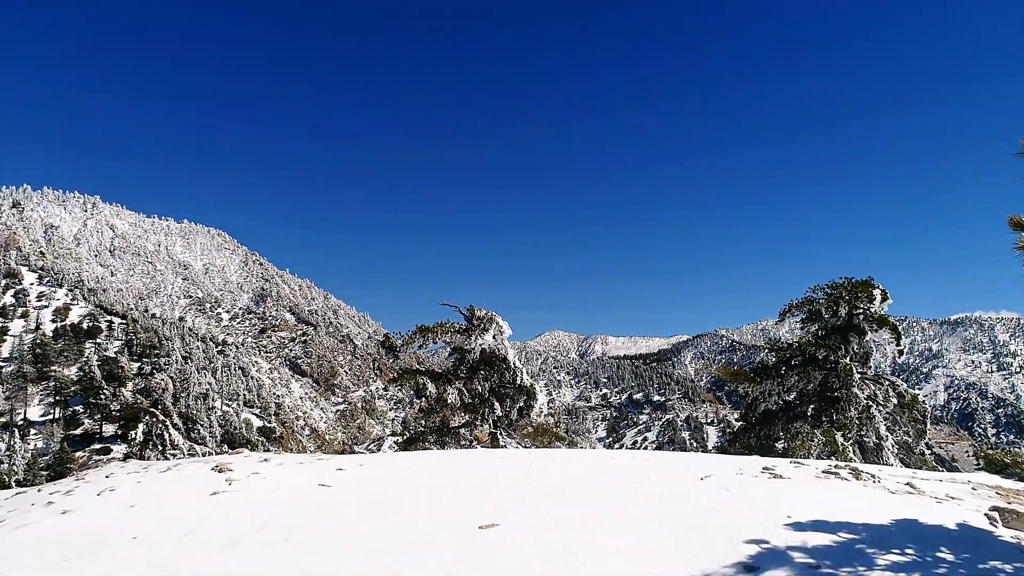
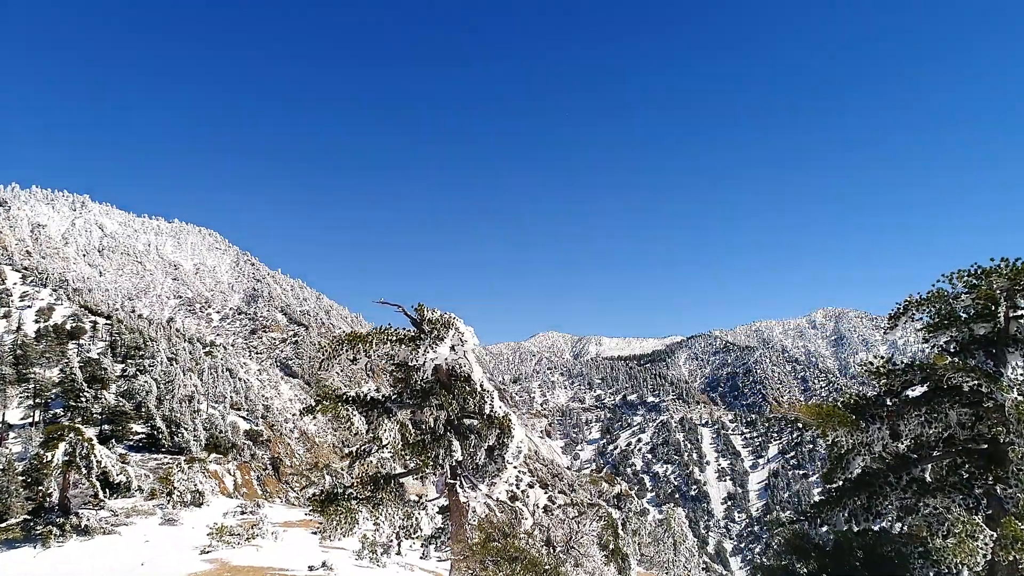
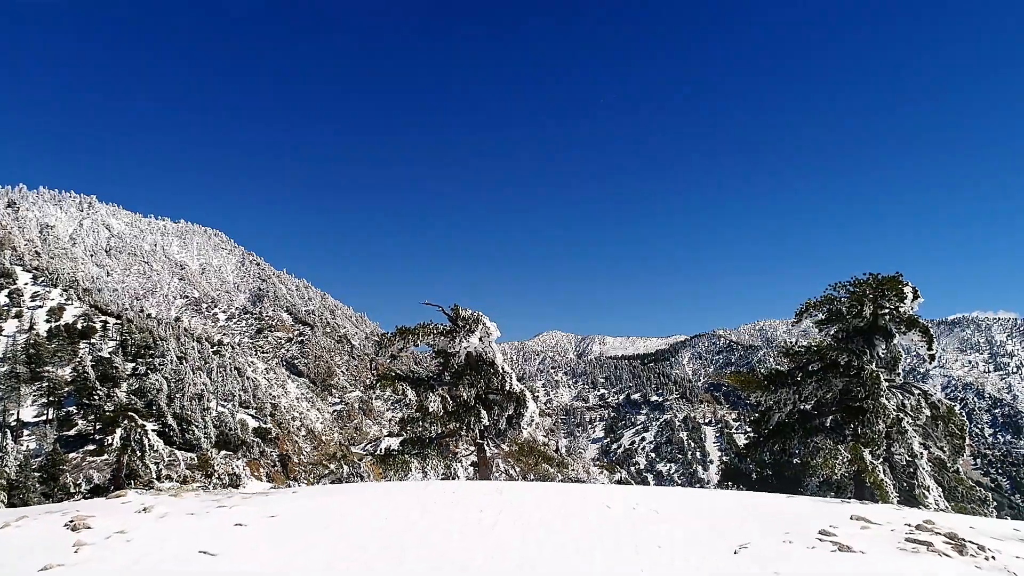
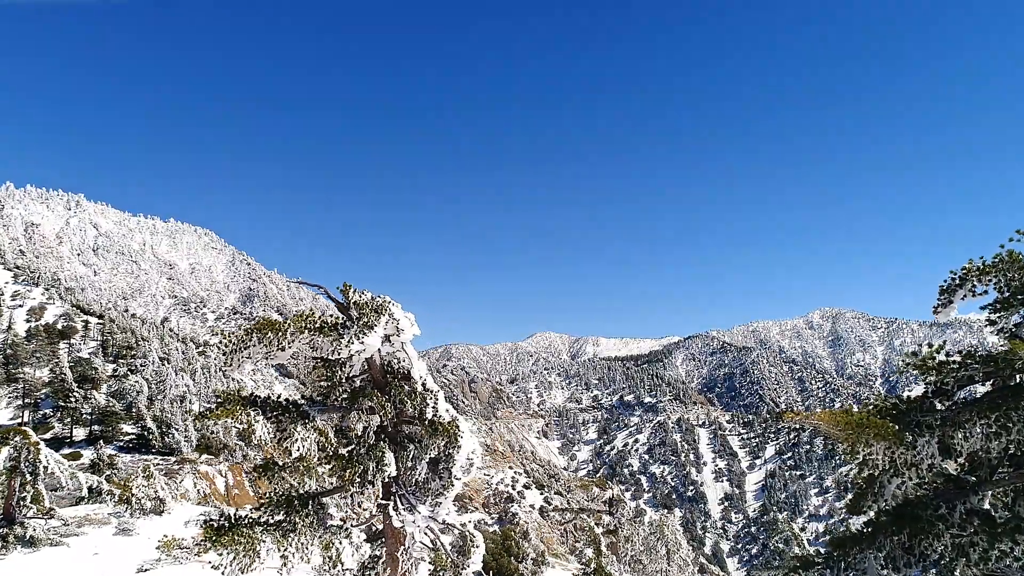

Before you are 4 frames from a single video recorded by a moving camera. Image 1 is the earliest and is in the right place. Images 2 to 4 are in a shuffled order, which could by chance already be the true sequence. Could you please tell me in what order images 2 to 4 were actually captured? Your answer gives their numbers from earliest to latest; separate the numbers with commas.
3, 2, 4
